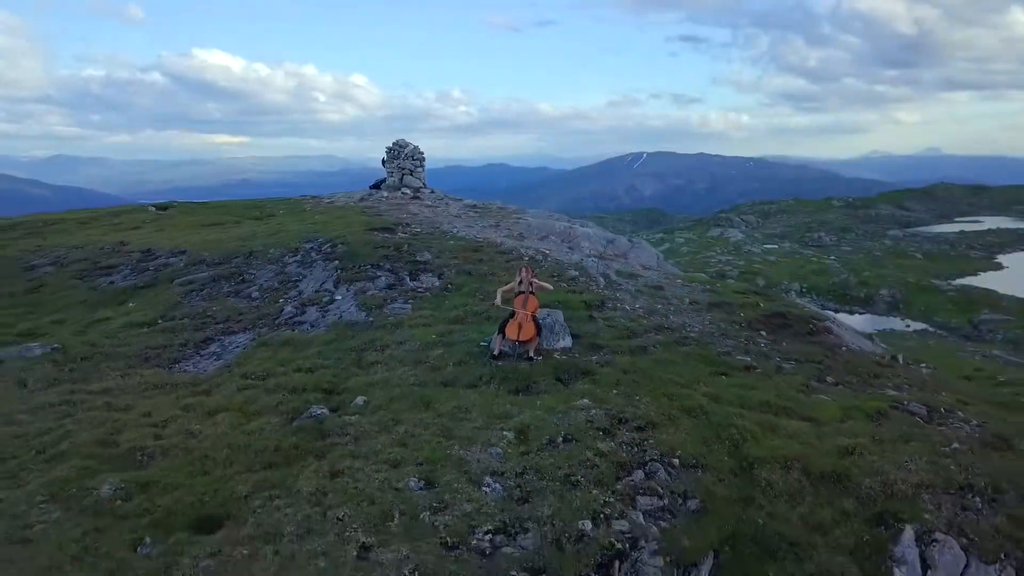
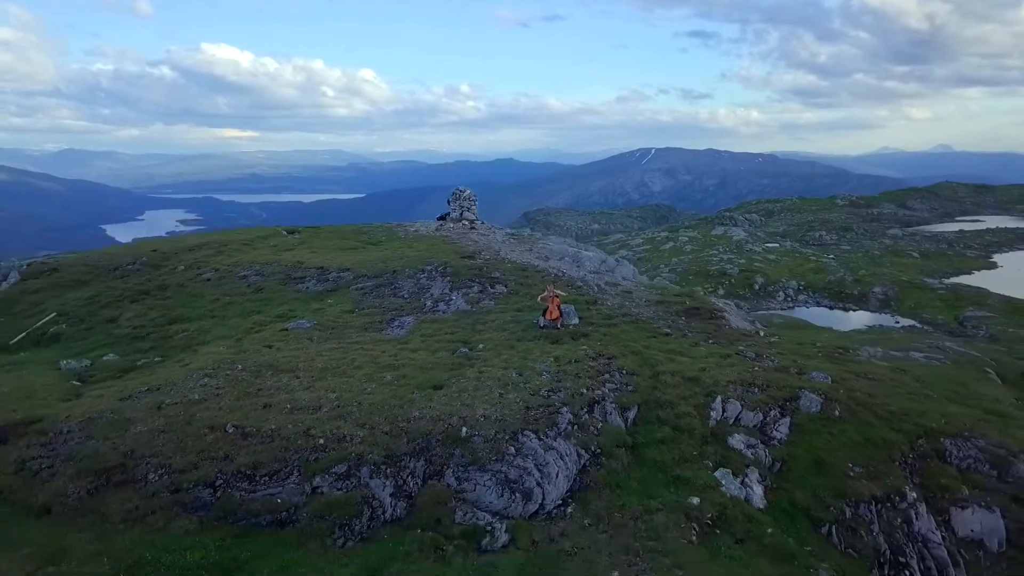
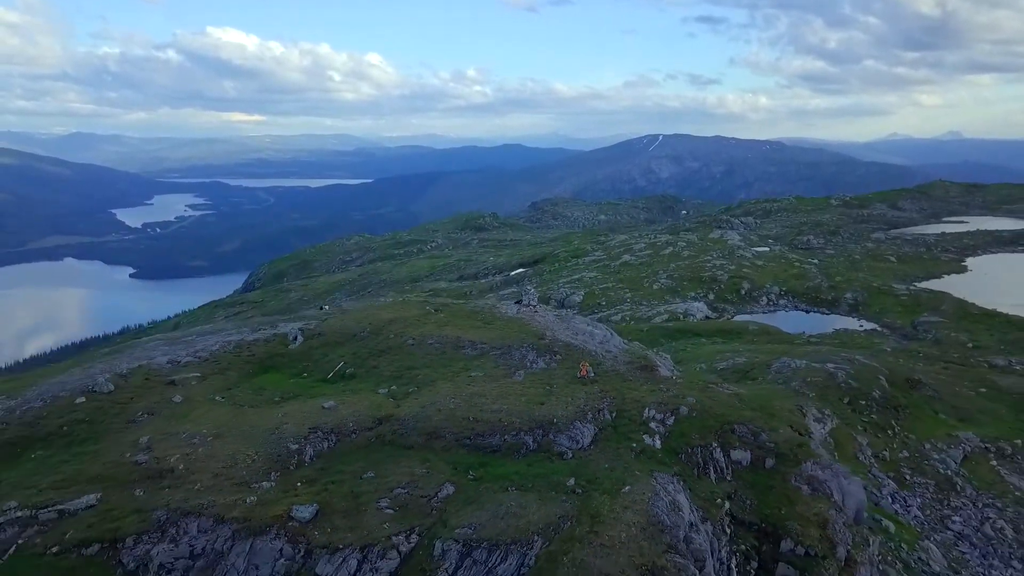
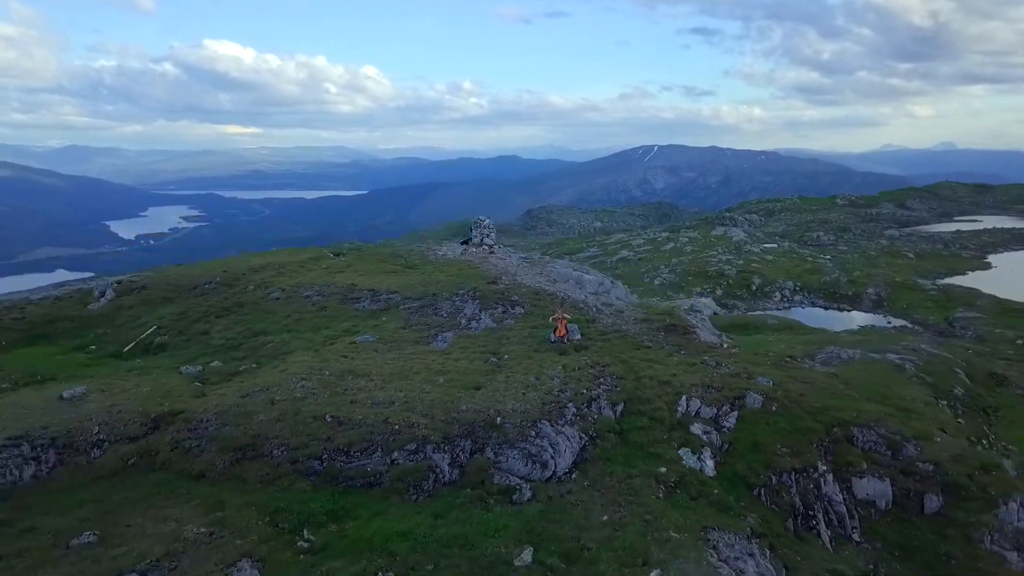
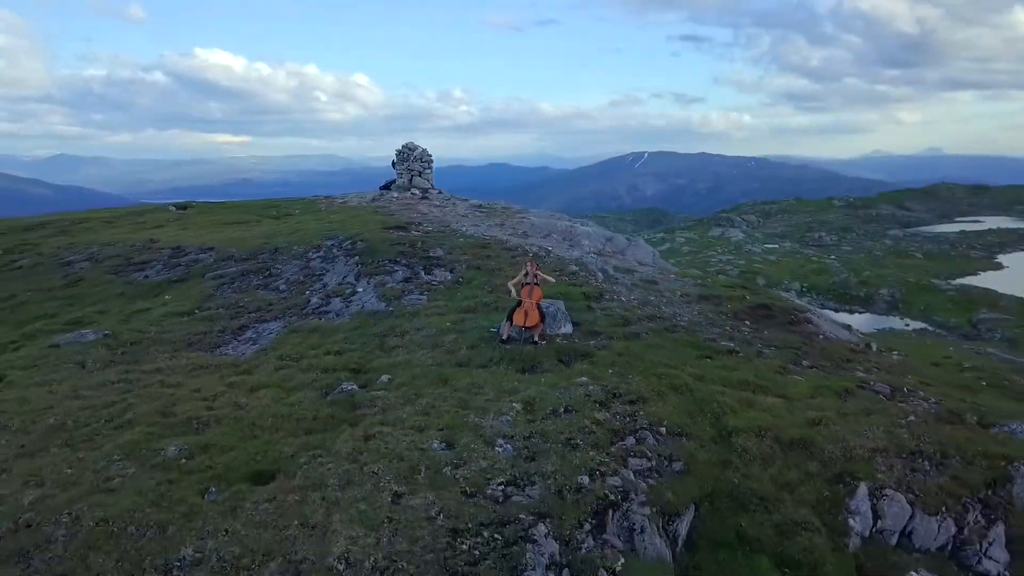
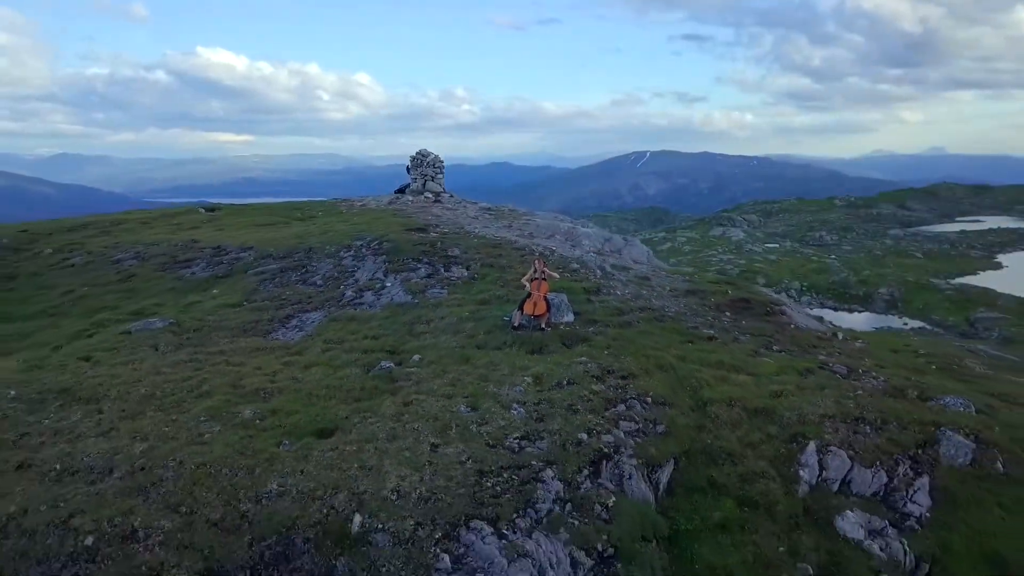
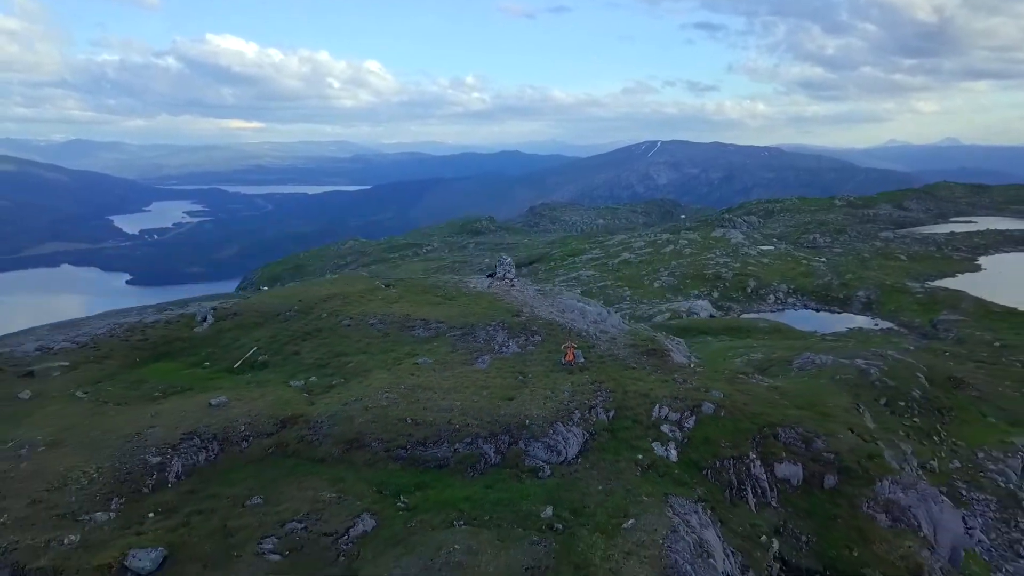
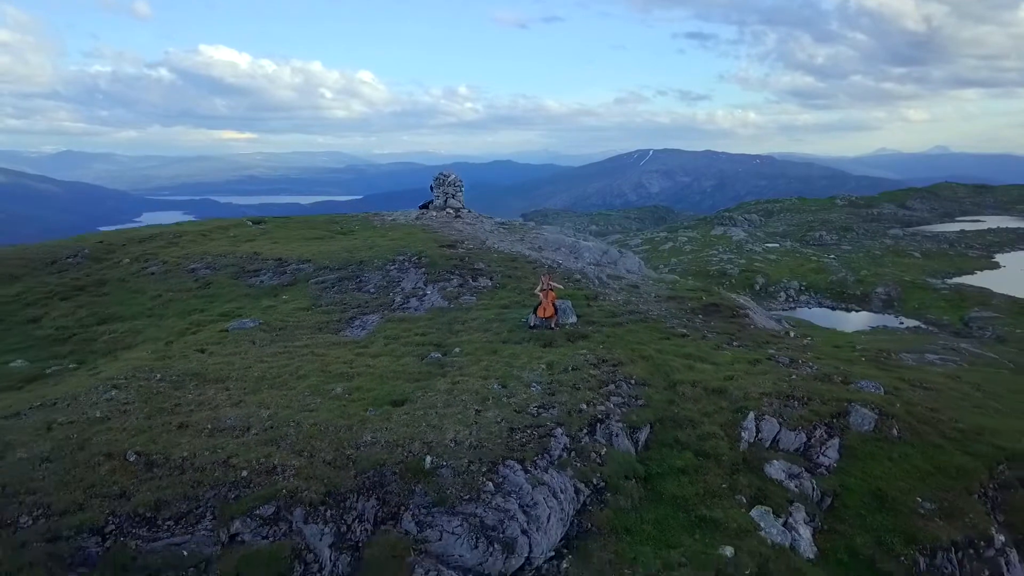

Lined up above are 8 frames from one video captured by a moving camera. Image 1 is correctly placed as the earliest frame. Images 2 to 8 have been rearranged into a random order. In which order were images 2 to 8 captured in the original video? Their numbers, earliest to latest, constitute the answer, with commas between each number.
5, 6, 8, 2, 4, 7, 3
